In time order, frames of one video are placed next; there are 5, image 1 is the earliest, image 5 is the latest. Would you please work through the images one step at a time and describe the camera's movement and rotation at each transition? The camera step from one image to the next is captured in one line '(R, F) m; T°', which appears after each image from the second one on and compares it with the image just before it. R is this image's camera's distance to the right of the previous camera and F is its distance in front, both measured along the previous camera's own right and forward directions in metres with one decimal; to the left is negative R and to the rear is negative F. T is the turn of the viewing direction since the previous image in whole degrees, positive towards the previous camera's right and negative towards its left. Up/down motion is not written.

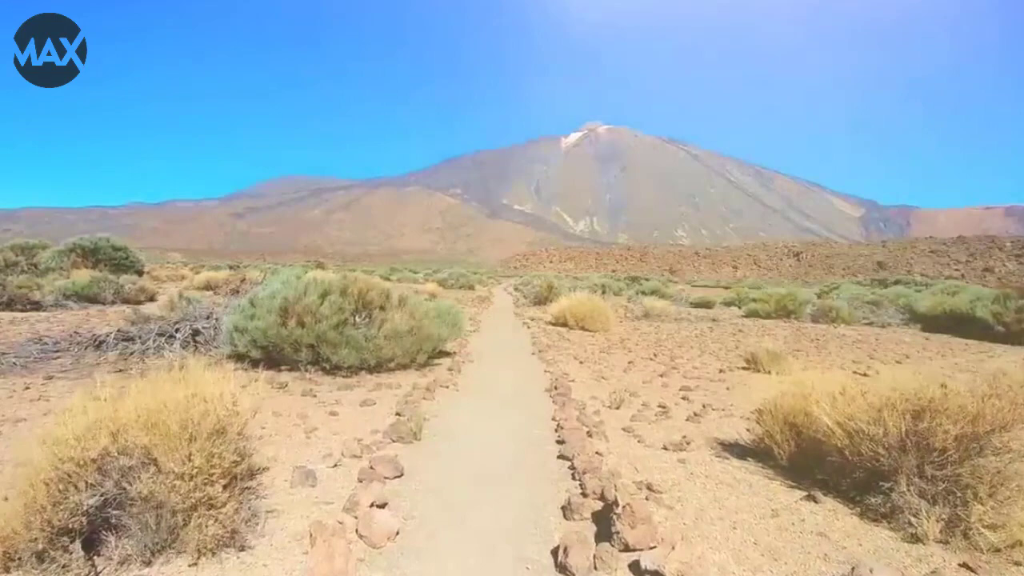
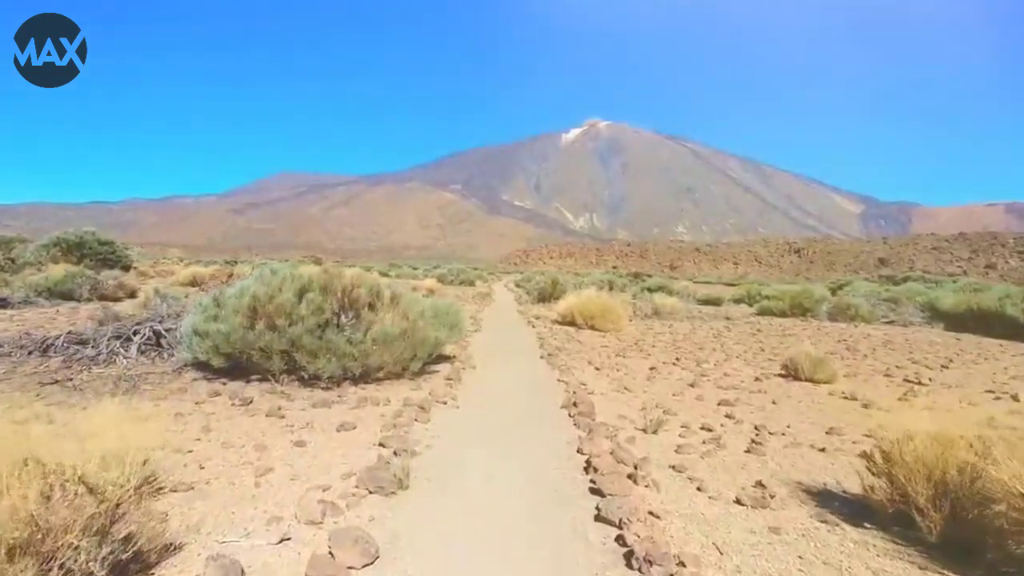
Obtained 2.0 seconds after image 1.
(-0.1, +1.3) m; 0°
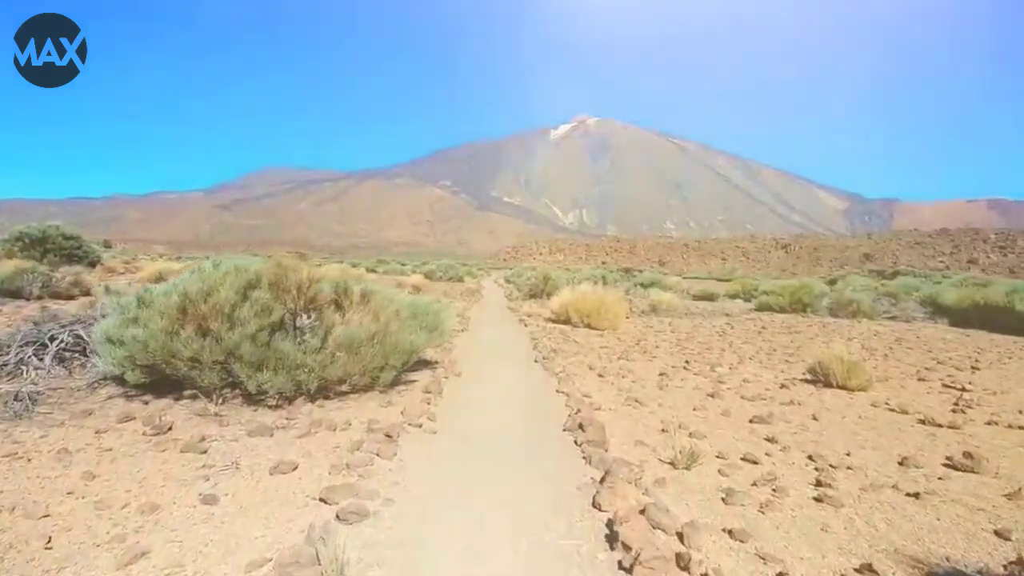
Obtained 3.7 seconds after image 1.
(0.0, +1.3) m; +1°
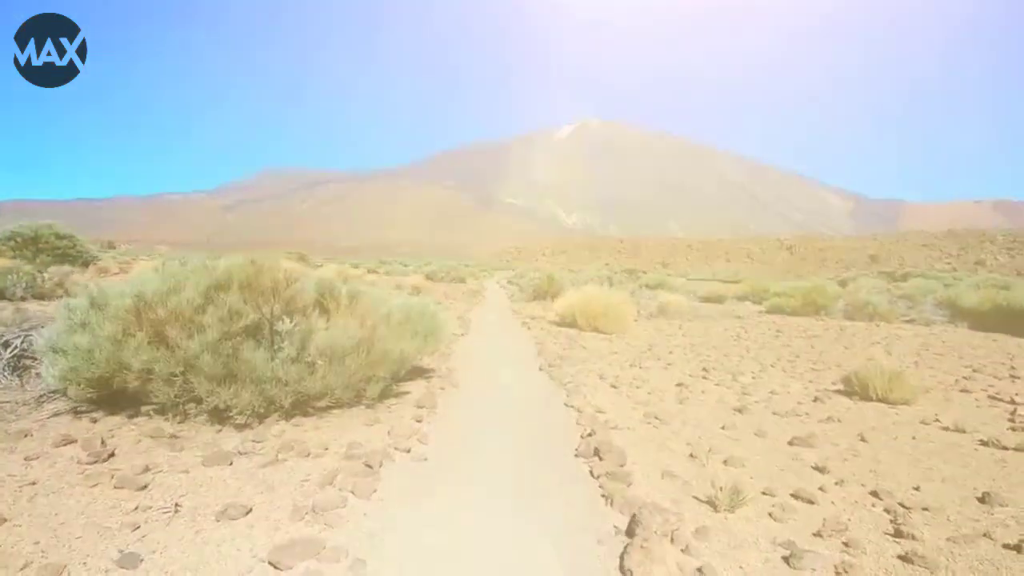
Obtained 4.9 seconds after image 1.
(0.0, +0.8) m; 0°
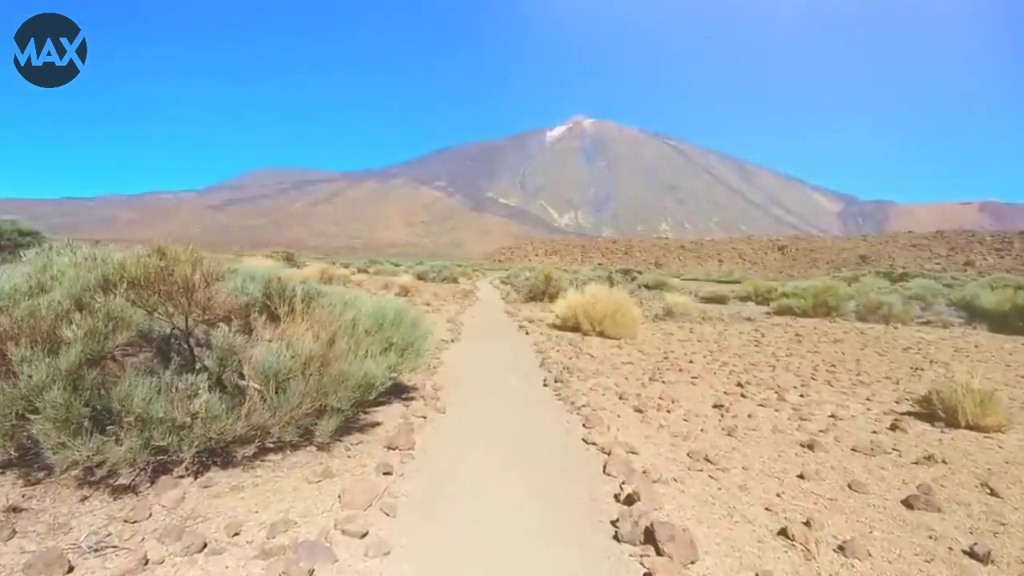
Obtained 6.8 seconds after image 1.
(-0.1, +1.6) m; +1°
